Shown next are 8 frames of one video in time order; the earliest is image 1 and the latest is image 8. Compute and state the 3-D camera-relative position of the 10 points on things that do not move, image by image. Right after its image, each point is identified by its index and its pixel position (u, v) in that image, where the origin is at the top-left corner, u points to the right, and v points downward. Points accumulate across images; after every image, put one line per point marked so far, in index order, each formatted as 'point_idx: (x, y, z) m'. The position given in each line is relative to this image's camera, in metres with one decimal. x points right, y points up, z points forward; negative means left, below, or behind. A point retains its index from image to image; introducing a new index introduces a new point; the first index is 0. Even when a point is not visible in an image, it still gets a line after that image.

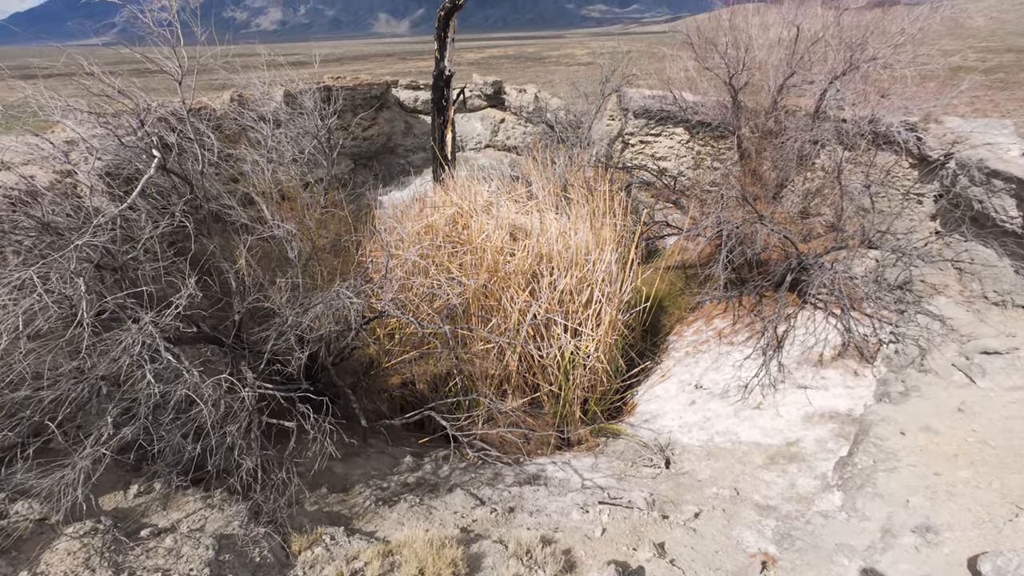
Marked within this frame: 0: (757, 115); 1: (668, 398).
0: (+3.7, +2.6, +7.4) m
1: (+1.7, -1.2, +5.2) m
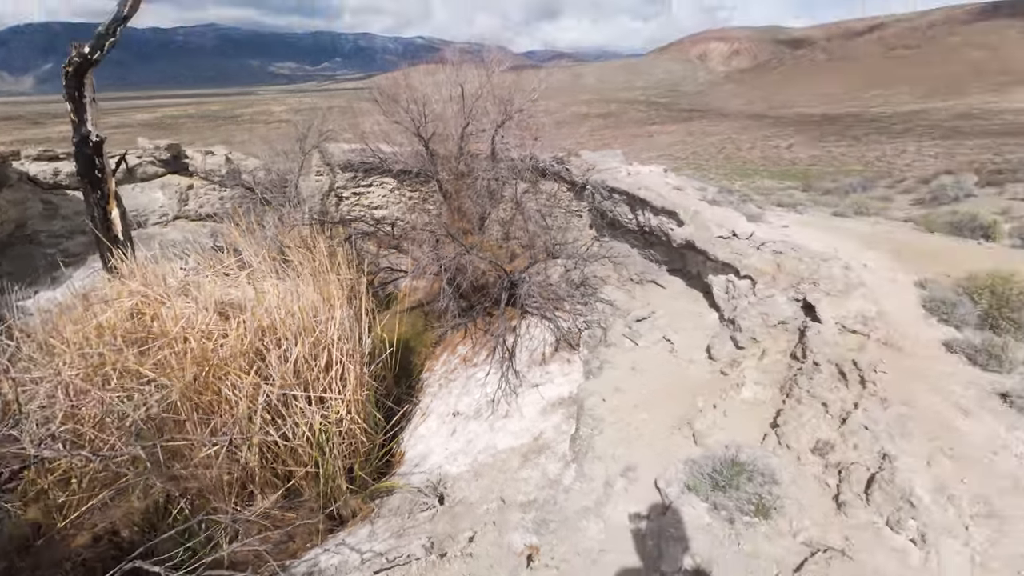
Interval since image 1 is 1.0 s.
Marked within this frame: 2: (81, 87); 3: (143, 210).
0: (-1.1, +2.2, +8.3) m
1: (-0.9, -1.6, +5.3) m
2: (-6.3, +3.0, +7.1) m
3: (-7.7, +1.6, +10.1) m
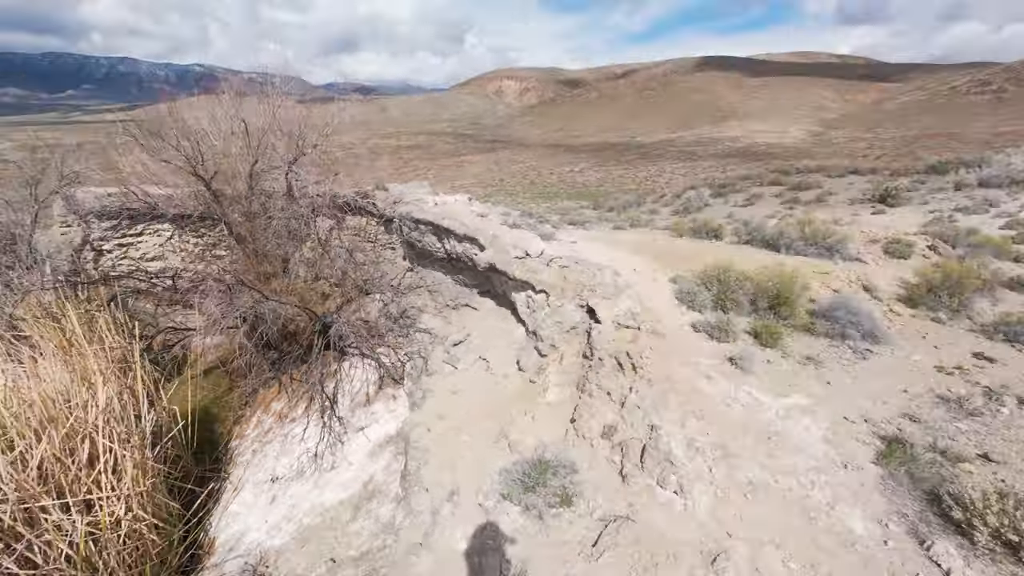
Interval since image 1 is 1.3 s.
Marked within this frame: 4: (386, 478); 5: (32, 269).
0: (-4.3, +1.4, +7.5) m
1: (-2.6, -2.1, +4.7) m
2: (-8.9, +1.6, +4.7) m
3: (-11.0, -0.1, +7.0) m
4: (-1.2, -1.8, +4.5) m
5: (-6.9, +0.3, +7.0) m
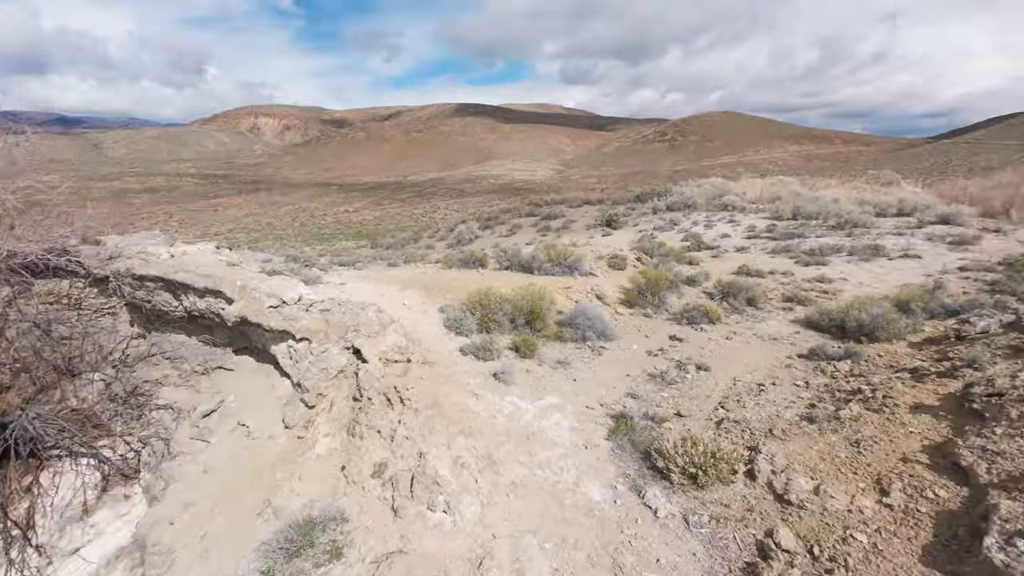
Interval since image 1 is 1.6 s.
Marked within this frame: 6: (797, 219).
0: (-7.4, +0.1, +5.2) m
1: (-4.2, -2.9, +3.1) m
2: (-10.4, +0.2, +0.6) m
3: (-13.0, -2.0, +1.8) m
4: (-2.9, -2.3, +3.6) m
5: (-9.4, -1.1, +3.5) m
6: (+10.1, +2.4, +17.0) m
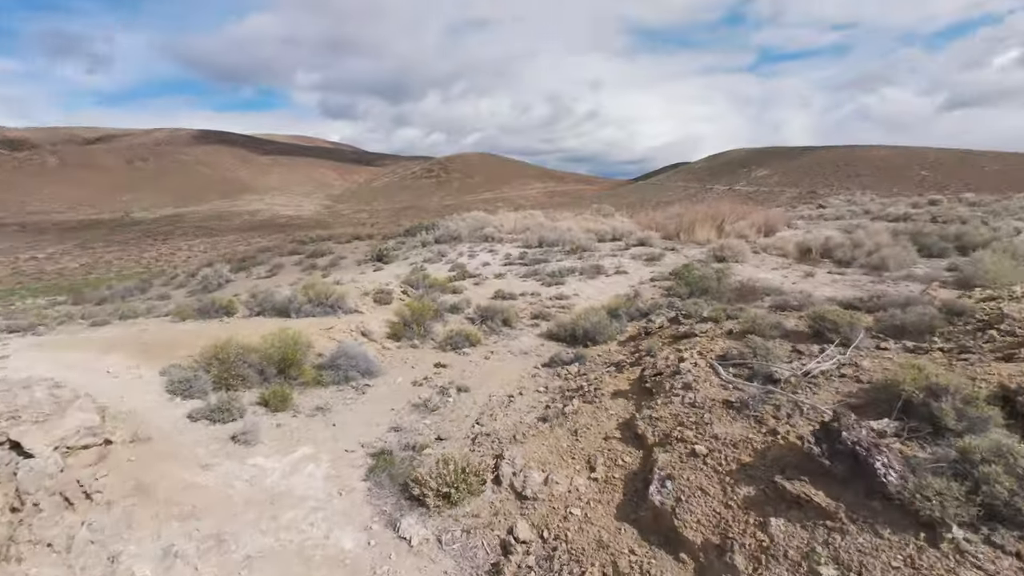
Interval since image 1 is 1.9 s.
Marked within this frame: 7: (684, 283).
0: (-9.2, -0.9, +1.5) m
1: (-5.1, -3.4, +0.9) m
2: (-10.0, -0.7, -3.9) m
3: (-12.6, -3.1, -4.1) m
4: (-4.2, -2.8, +1.9) m
5: (-10.1, -2.2, -1.0) m
6: (+1.3, +1.7, +19.8) m
7: (+3.6, +0.1, +10.1) m
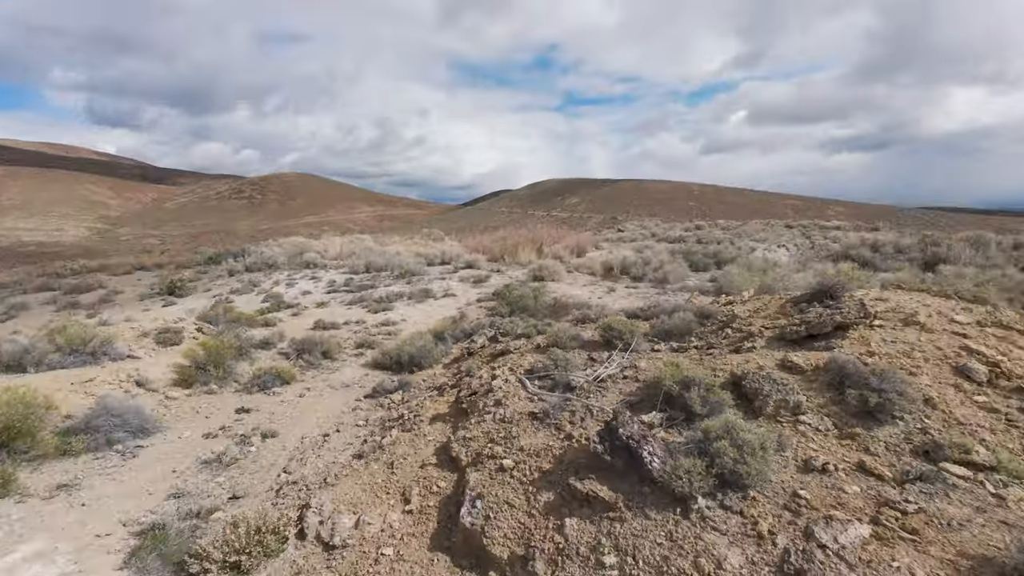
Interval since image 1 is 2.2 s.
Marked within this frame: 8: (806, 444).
0: (-9.3, -1.3, -1.8) m
1: (-5.1, -3.7, -1.1) m
2: (-8.3, -0.9, -7.1) m
3: (-10.5, -3.4, -8.2) m
4: (-4.6, -3.1, +0.2) m
5: (-9.3, -2.5, -4.4) m
6: (-5.6, +0.7, +19.1) m
7: (-0.1, -0.3, +10.6) m
8: (+1.7, -0.9, +2.8) m
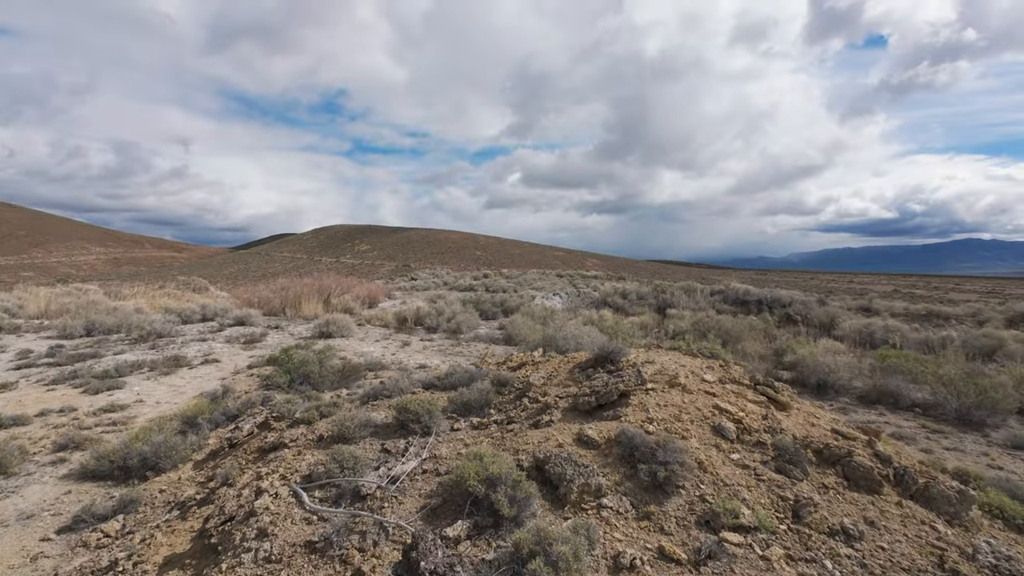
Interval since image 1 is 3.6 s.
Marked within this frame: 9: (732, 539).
0: (-7.6, -1.4, -6.0) m
1: (-4.0, -3.8, -3.8) m
2: (-4.6, -0.5, -10.3) m
3: (-6.0, -2.9, -12.5) m
4: (-4.0, -3.4, -2.5) m
5: (-6.5, -2.4, -8.5) m
6: (-12.8, -1.5, +14.7) m
7: (-4.3, -1.6, +9.1) m
8: (+0.6, -1.4, +2.7) m
9: (+1.2, -1.4, +2.7) m
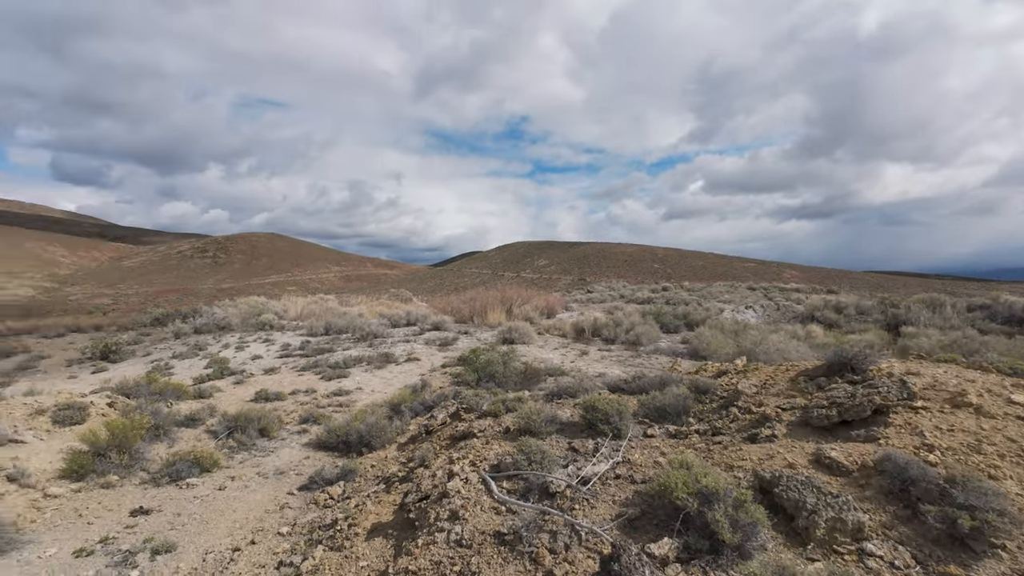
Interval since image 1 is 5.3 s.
0: (-9.2, -1.0, -3.3) m
1: (-5.0, -3.5, -2.7) m
2: (-7.8, +0.1, -8.4) m
3: (-10.0, -2.3, -10.0) m
4: (-4.6, -3.1, -1.3) m
5: (-9.0, -1.9, -6.1) m
6: (-6.8, -1.7, +17.8) m
7: (-0.8, -1.6, +9.7) m
8: (+1.5, -1.2, +1.9) m
9: (+2.1, -1.3, +1.7) m
